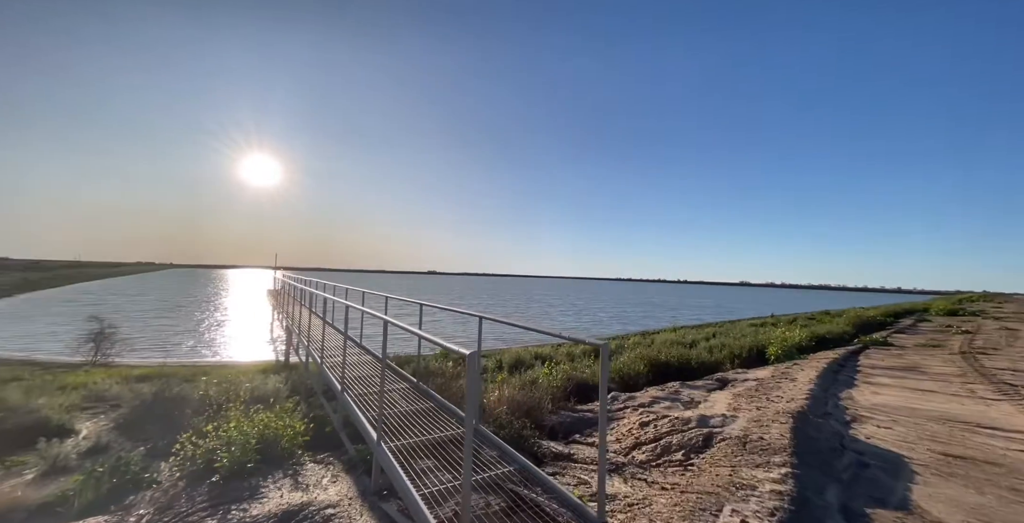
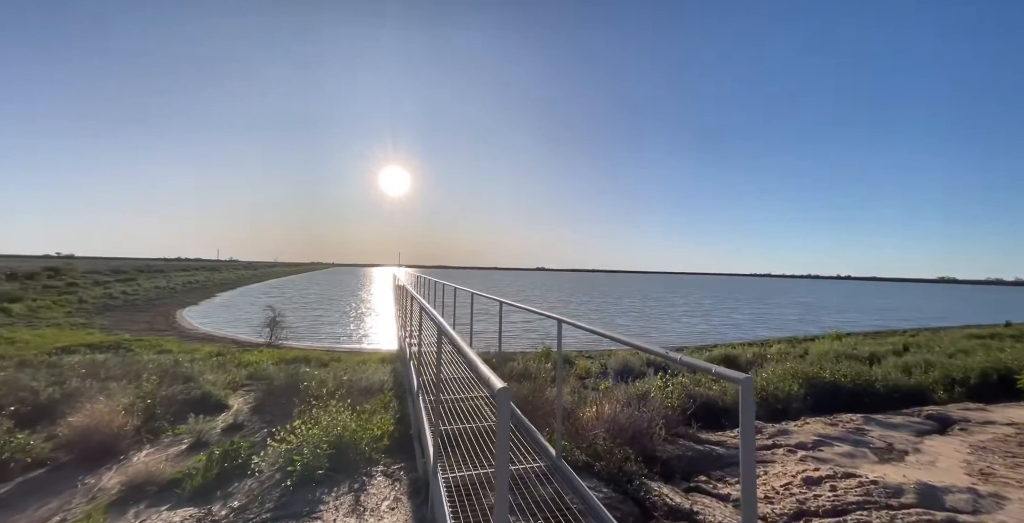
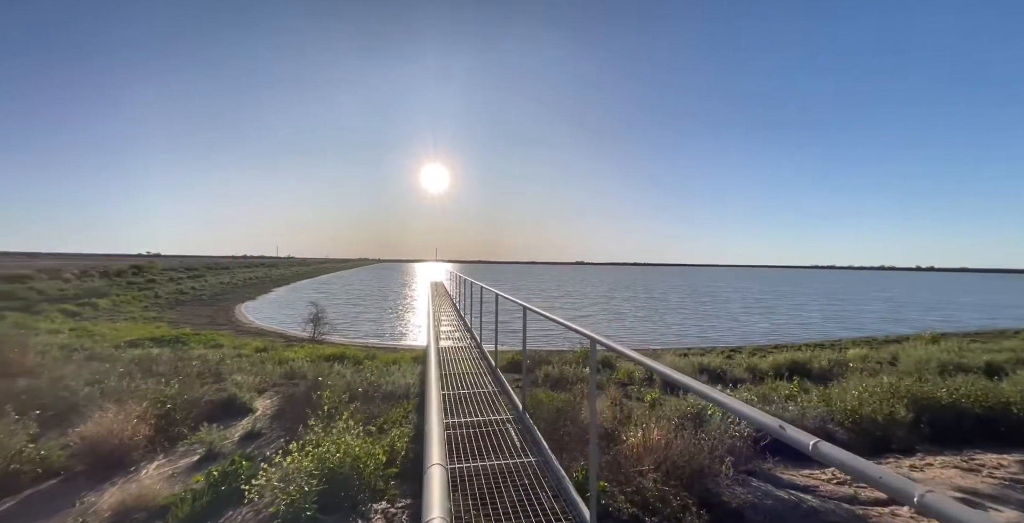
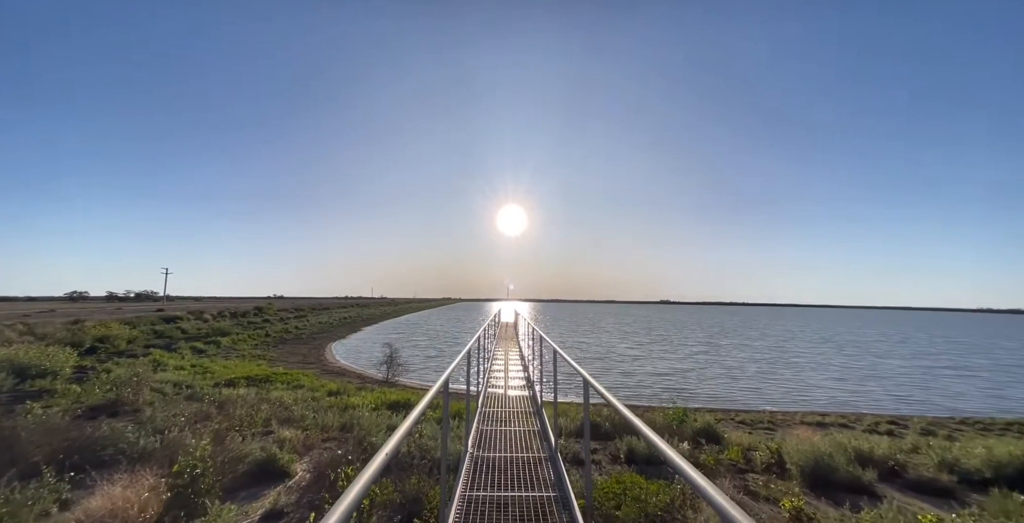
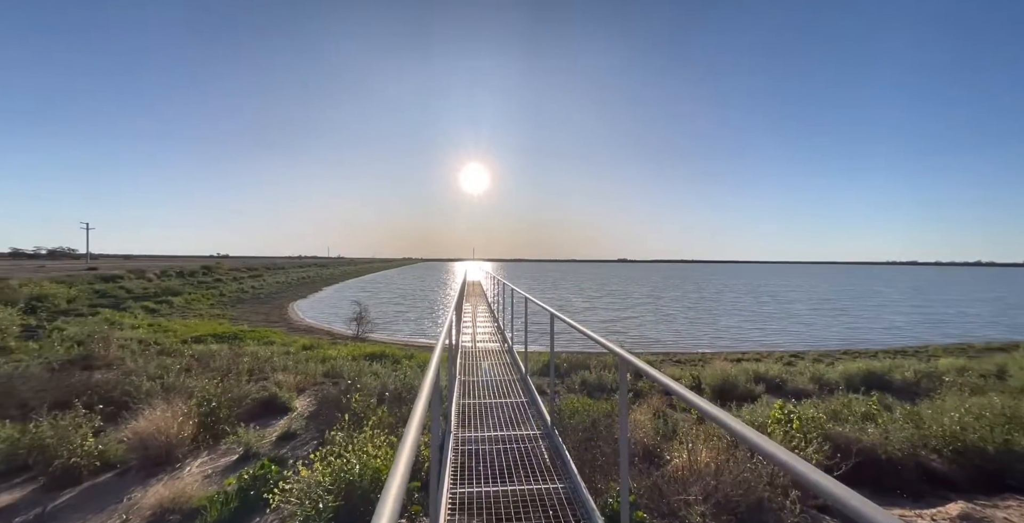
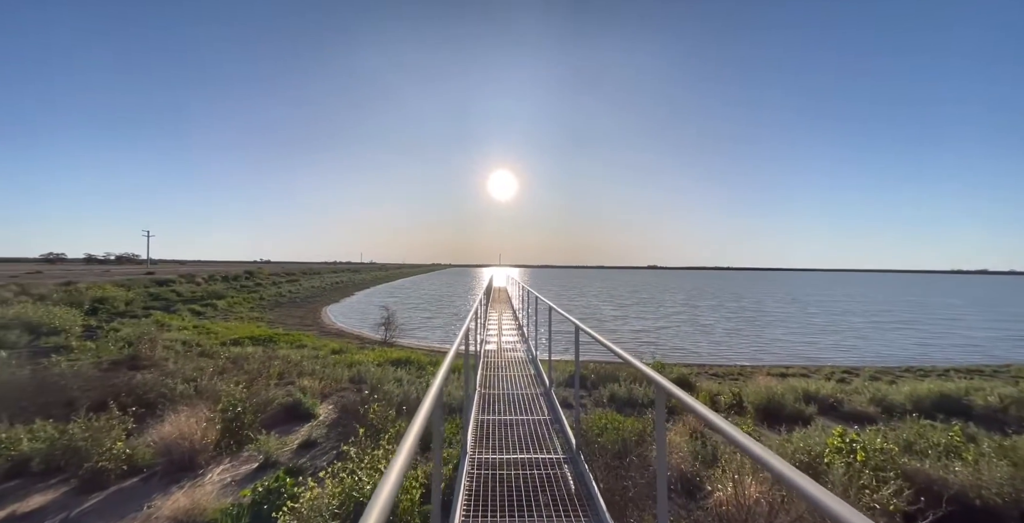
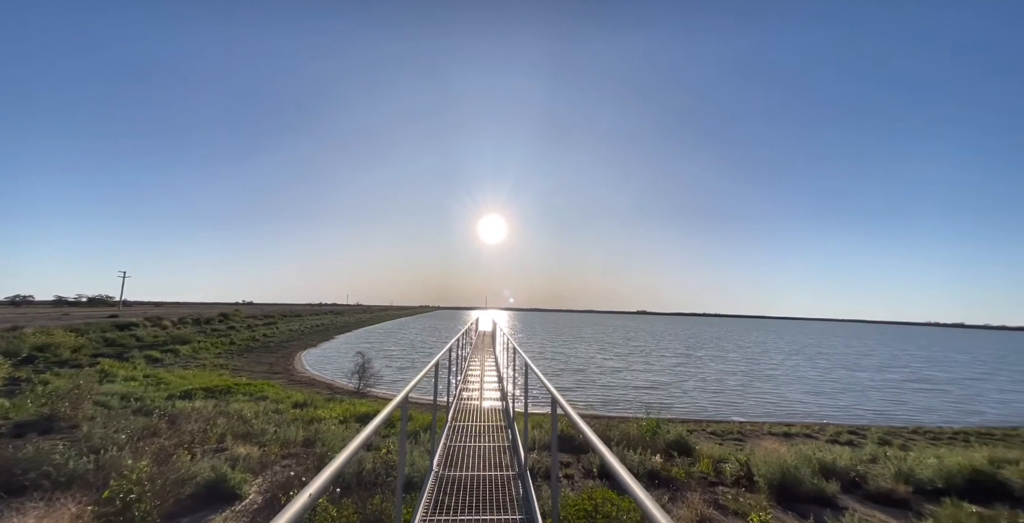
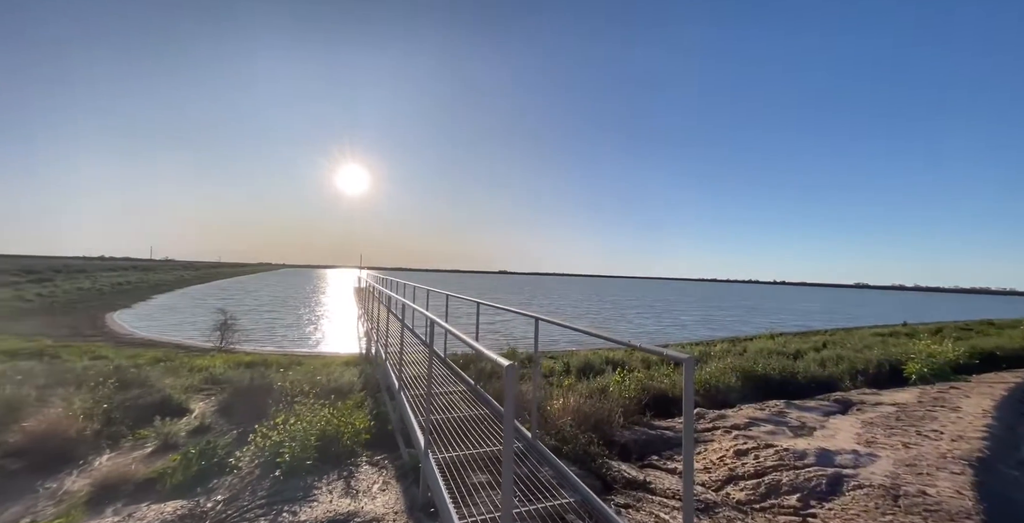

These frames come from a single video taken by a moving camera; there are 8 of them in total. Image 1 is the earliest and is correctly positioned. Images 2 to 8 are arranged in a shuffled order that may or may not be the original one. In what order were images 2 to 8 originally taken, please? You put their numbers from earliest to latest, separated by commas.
8, 2, 3, 5, 6, 4, 7
